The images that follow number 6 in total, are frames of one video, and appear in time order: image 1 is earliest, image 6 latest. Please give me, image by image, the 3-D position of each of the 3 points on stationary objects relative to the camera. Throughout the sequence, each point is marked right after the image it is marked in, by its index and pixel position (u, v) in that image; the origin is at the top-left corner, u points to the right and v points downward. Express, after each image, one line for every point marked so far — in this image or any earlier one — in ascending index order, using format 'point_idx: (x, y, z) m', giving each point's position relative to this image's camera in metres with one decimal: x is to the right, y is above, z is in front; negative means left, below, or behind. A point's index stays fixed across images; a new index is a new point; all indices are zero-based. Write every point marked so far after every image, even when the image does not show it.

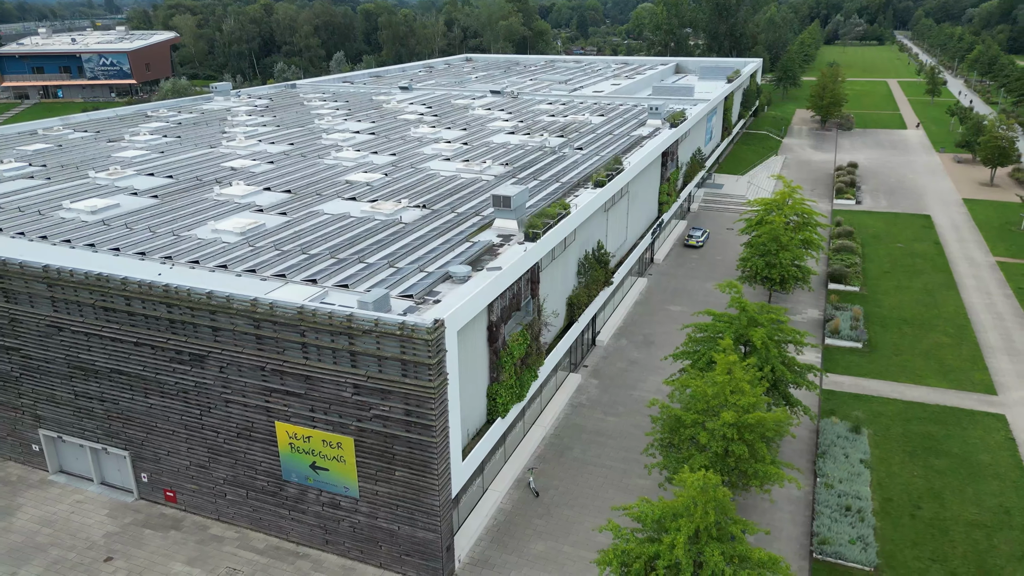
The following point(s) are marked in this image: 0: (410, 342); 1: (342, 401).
0: (-2.6, -1.3, +18.3) m
1: (-4.6, -3.0, +19.8) m
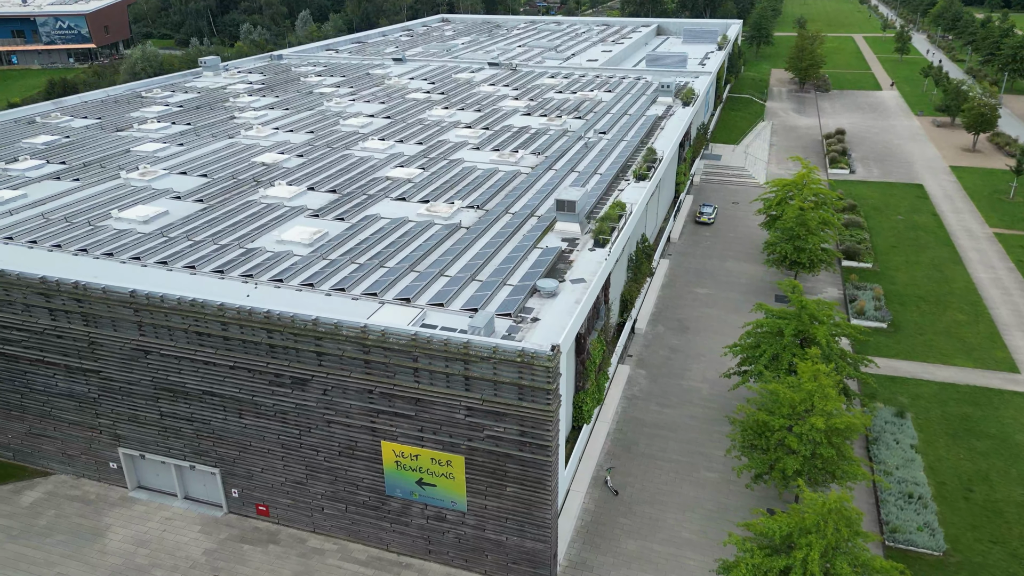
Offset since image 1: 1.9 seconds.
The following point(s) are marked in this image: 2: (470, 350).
0: (+0.4, -2.0, +18.9) m
1: (-1.6, -3.7, +20.4) m
2: (-1.1, -1.6, +19.3) m
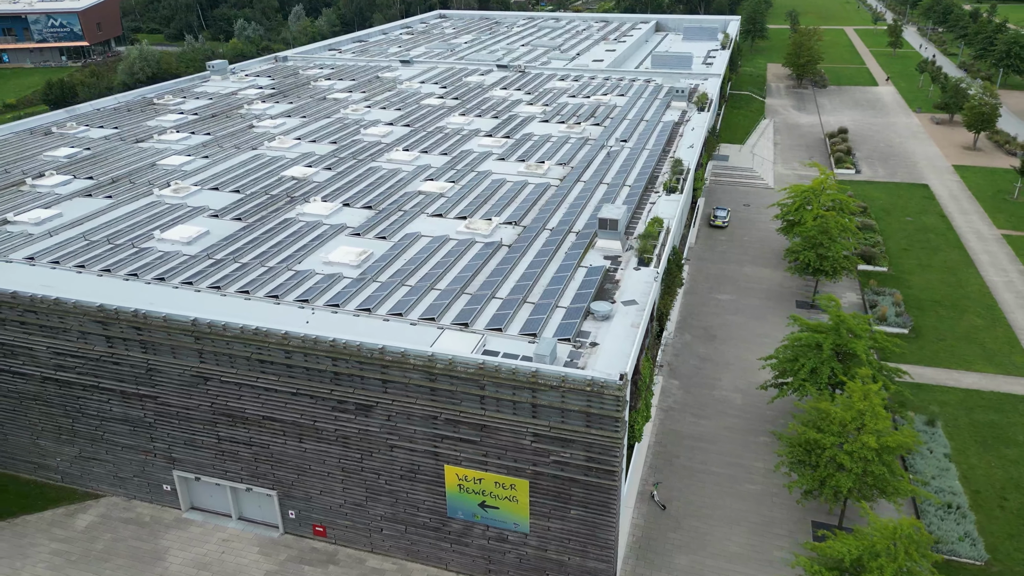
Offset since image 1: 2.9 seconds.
0: (+2.3, -2.8, +19.4) m
1: (+0.2, -4.5, +20.8) m
2: (+0.7, -2.4, +19.7) m
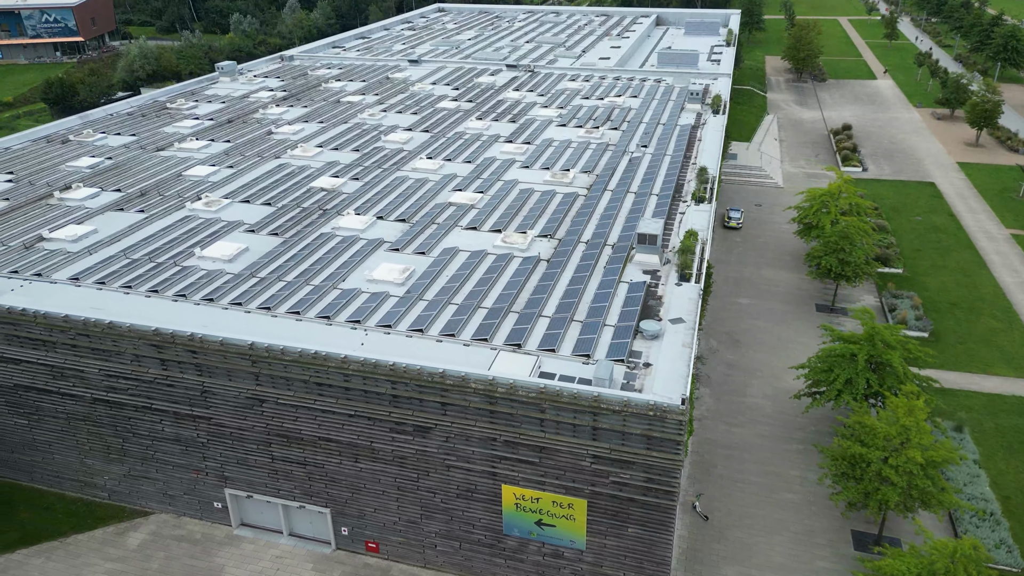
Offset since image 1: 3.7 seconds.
0: (+4.0, -3.5, +19.8) m
1: (+1.9, -5.2, +21.3) m
2: (+2.4, -3.1, +20.2) m
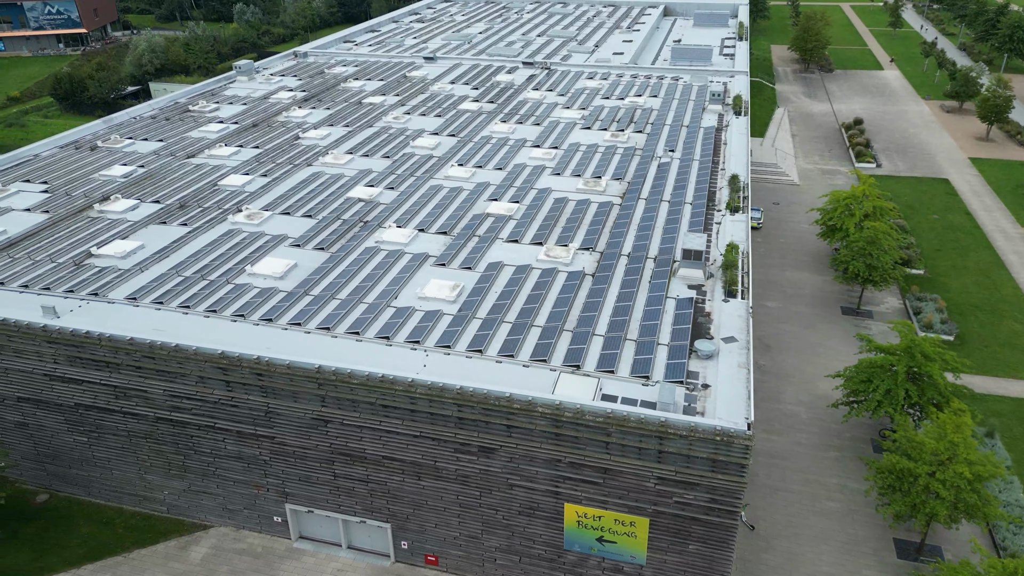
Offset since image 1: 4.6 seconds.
0: (+5.9, -4.3, +20.5) m
1: (+3.8, -5.9, +22.0) m
2: (+4.3, -3.9, +20.8) m
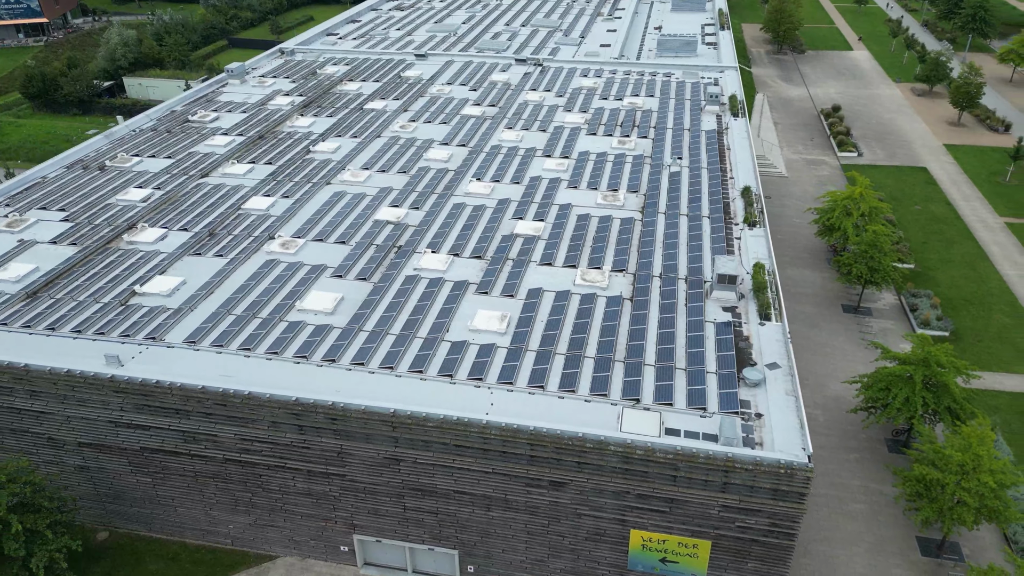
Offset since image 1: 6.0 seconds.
0: (+8.2, -5.6, +22.2) m
1: (+6.2, -7.2, +23.7) m
2: (+6.7, -5.2, +22.4) m
